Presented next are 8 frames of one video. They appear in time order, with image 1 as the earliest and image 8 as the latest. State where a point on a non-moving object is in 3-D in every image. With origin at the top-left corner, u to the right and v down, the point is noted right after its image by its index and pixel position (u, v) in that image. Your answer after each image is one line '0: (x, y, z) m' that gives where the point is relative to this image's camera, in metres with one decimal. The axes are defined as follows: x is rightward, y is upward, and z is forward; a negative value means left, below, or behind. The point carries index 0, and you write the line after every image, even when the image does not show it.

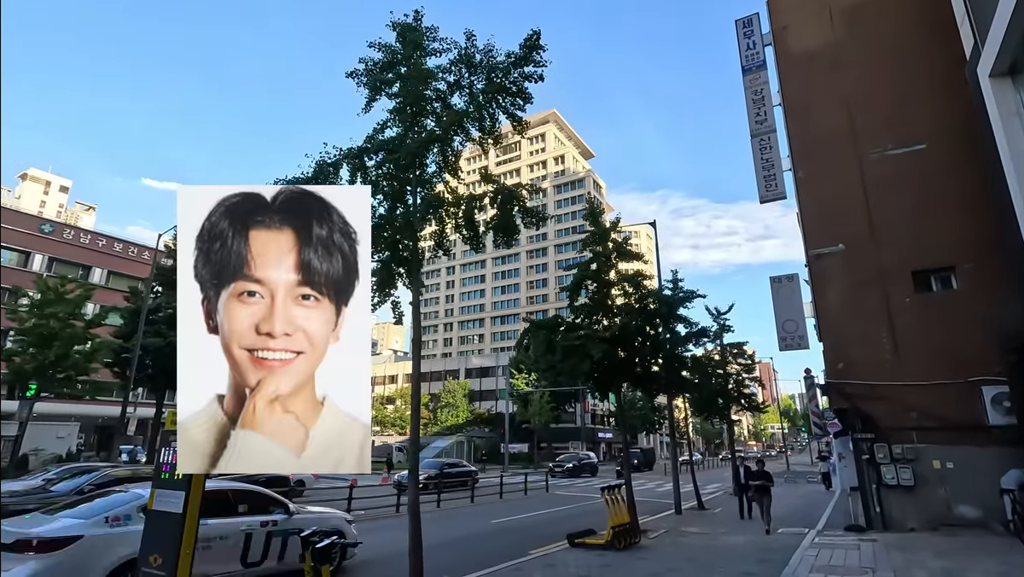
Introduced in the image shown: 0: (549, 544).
0: (+0.7, -5.2, +11.8) m
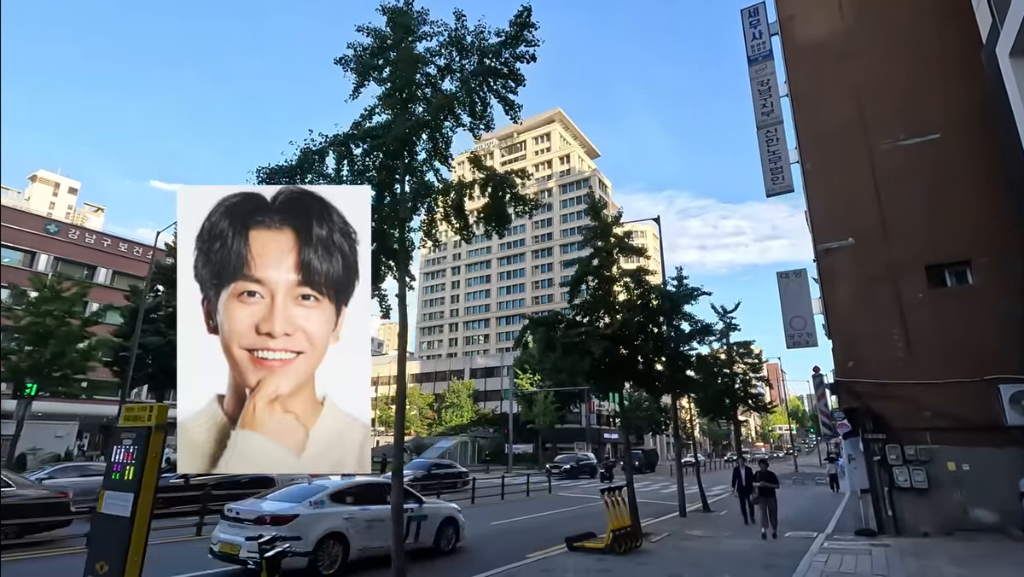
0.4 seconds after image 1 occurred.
0: (+0.7, -5.1, +11.4) m
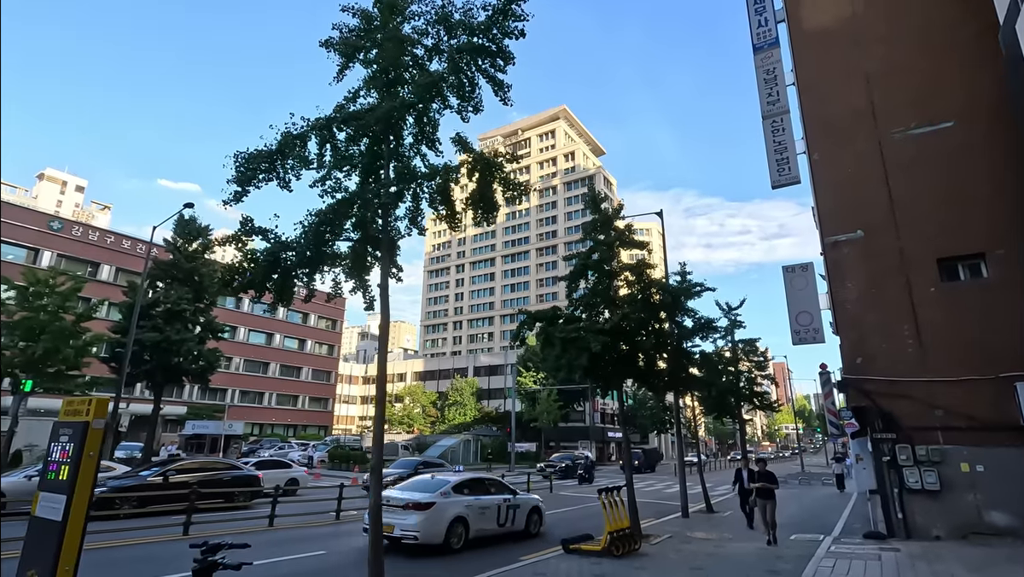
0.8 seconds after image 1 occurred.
0: (+0.6, -4.9, +11.0) m
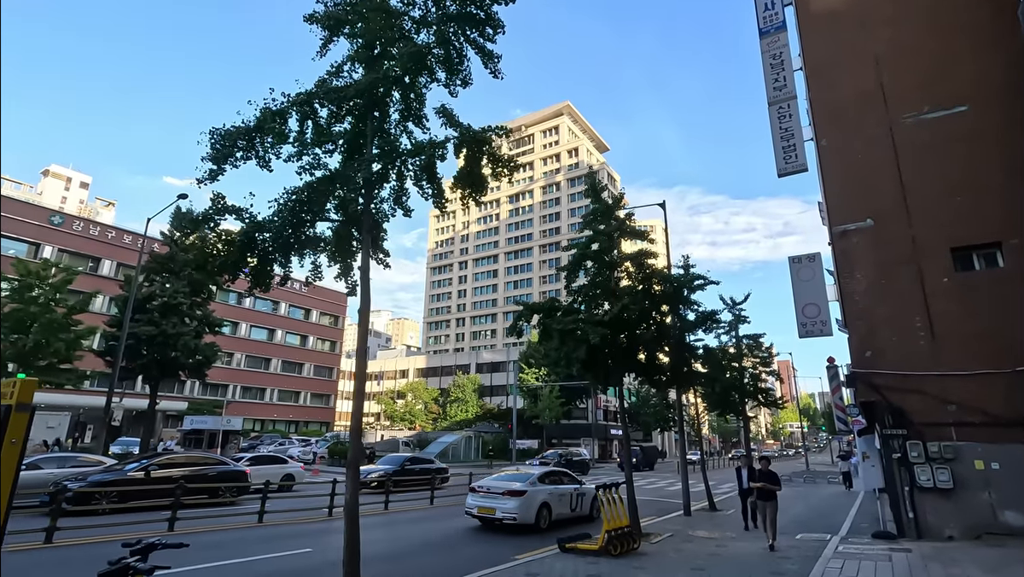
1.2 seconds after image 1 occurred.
0: (+0.5, -4.7, +10.6) m
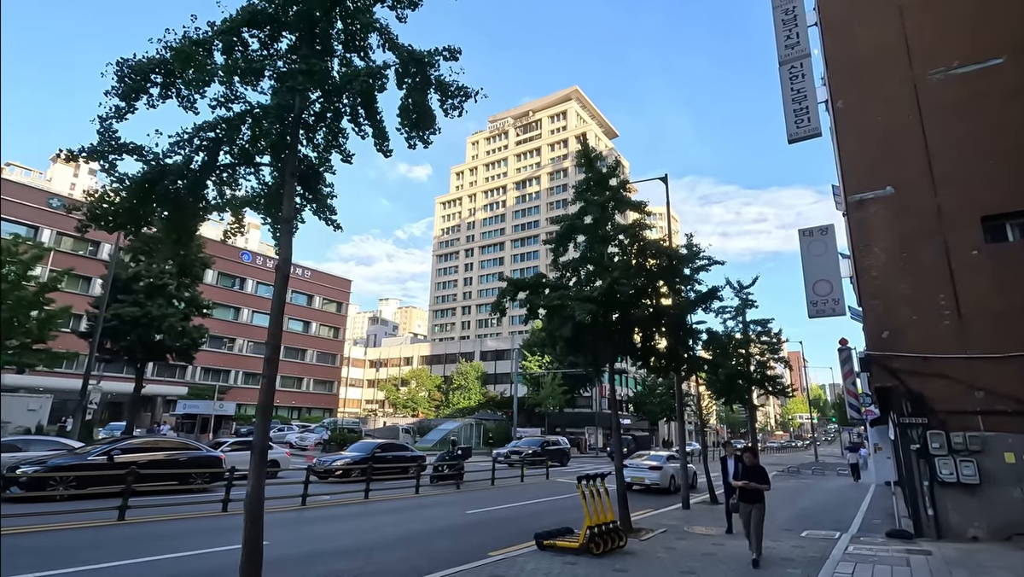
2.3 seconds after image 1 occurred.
0: (+0.1, -4.2, +9.7) m
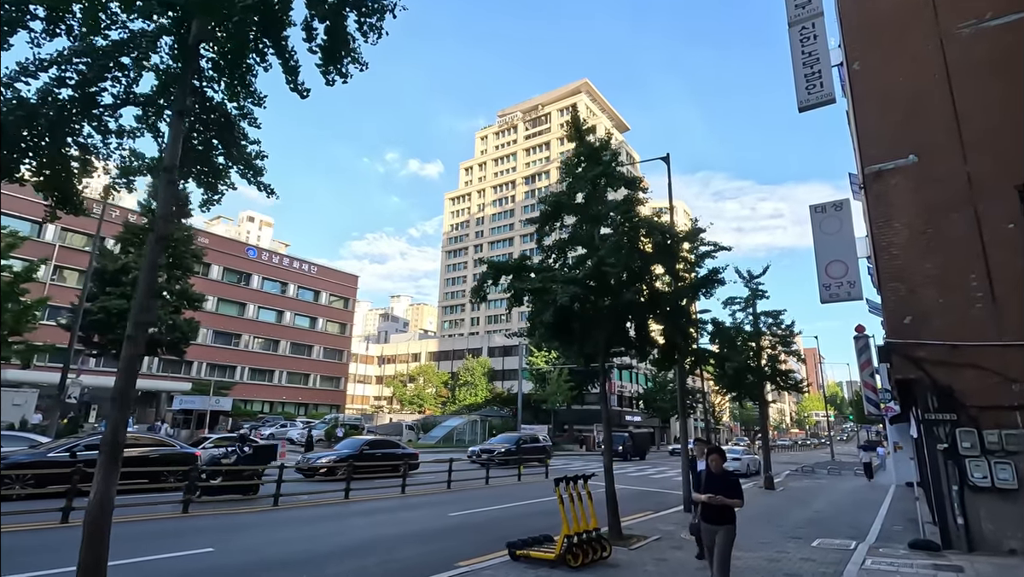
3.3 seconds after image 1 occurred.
0: (-0.3, -3.9, +8.6) m
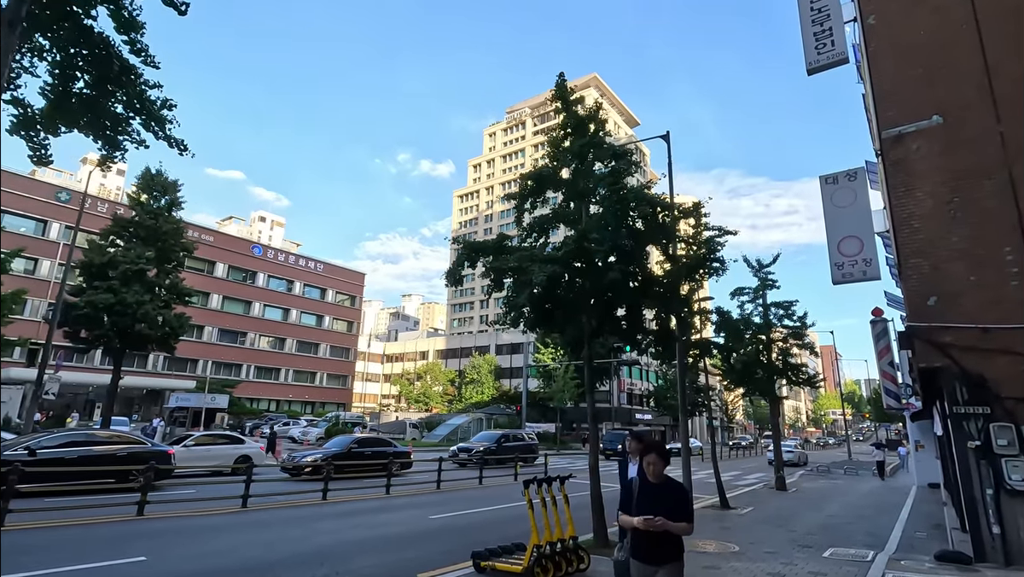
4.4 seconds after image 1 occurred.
0: (-0.8, -3.6, +7.7) m
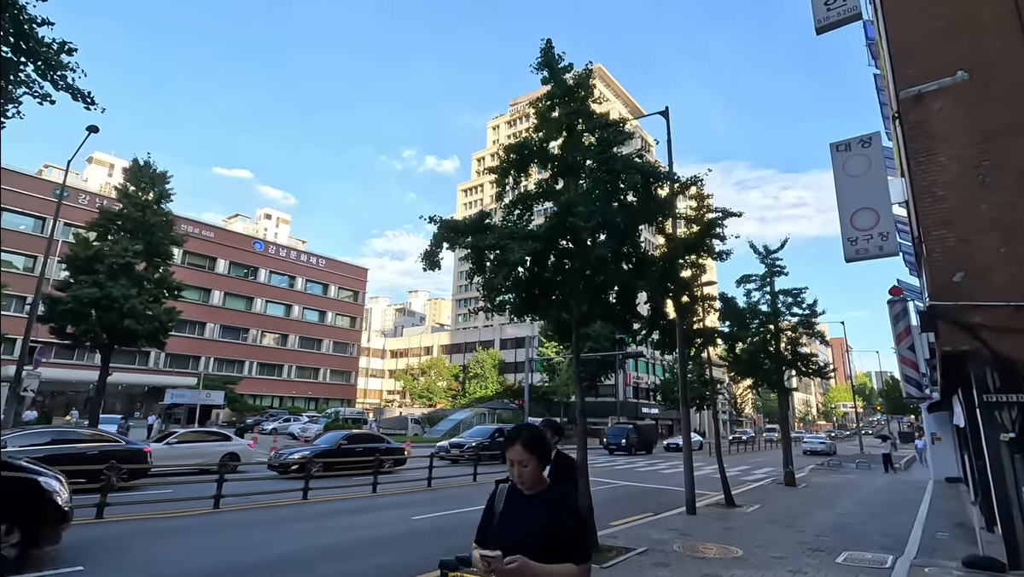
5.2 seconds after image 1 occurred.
0: (-1.0, -3.4, +6.9) m
